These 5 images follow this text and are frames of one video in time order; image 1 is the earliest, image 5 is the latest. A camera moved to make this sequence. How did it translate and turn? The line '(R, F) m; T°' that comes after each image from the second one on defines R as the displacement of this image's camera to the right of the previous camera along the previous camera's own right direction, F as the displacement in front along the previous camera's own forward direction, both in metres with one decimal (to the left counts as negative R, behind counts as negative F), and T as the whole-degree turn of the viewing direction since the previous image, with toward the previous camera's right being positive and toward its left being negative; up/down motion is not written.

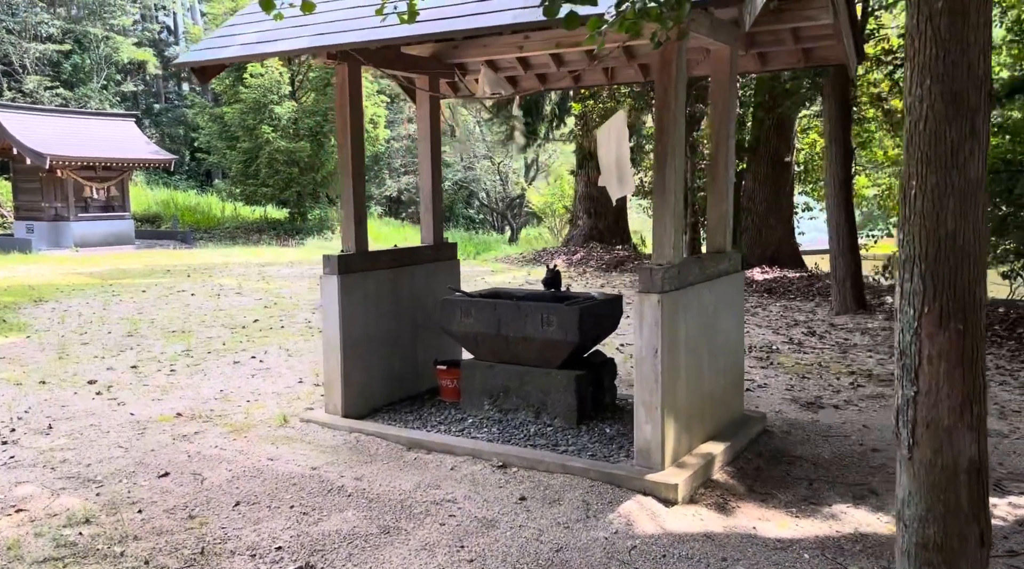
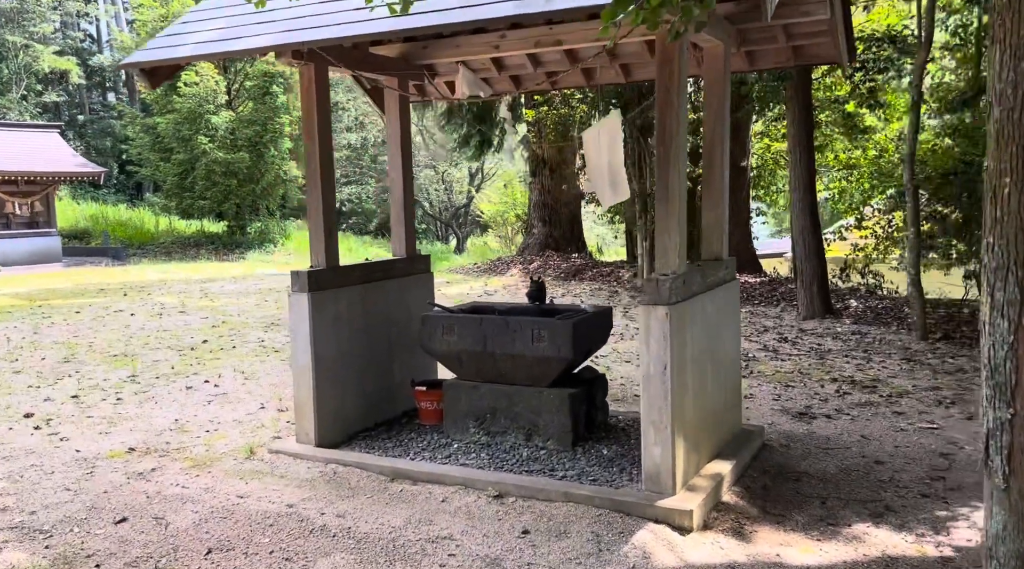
(-0.3, +0.4) m; +4°
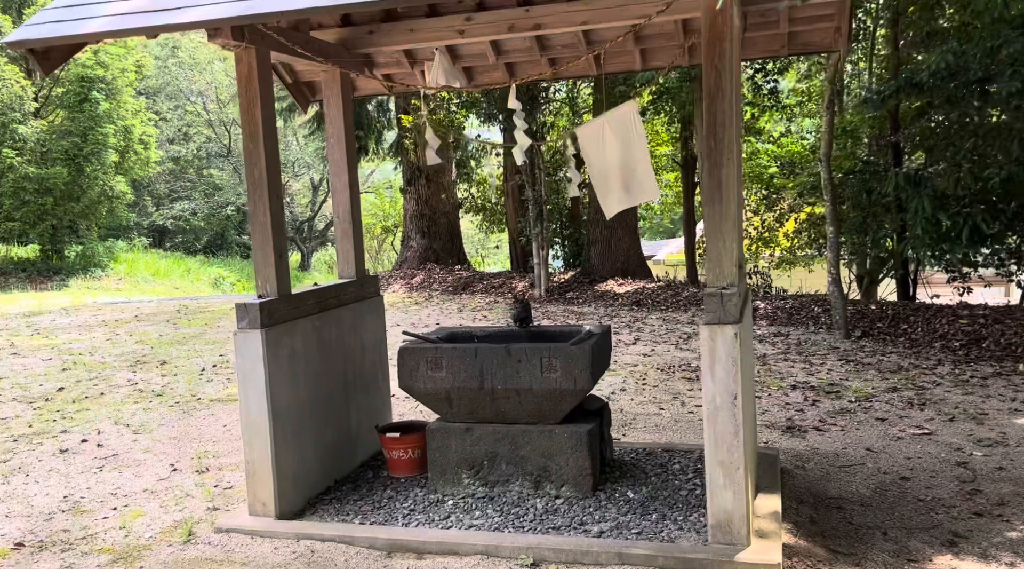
(-1.0, +1.0) m; +12°
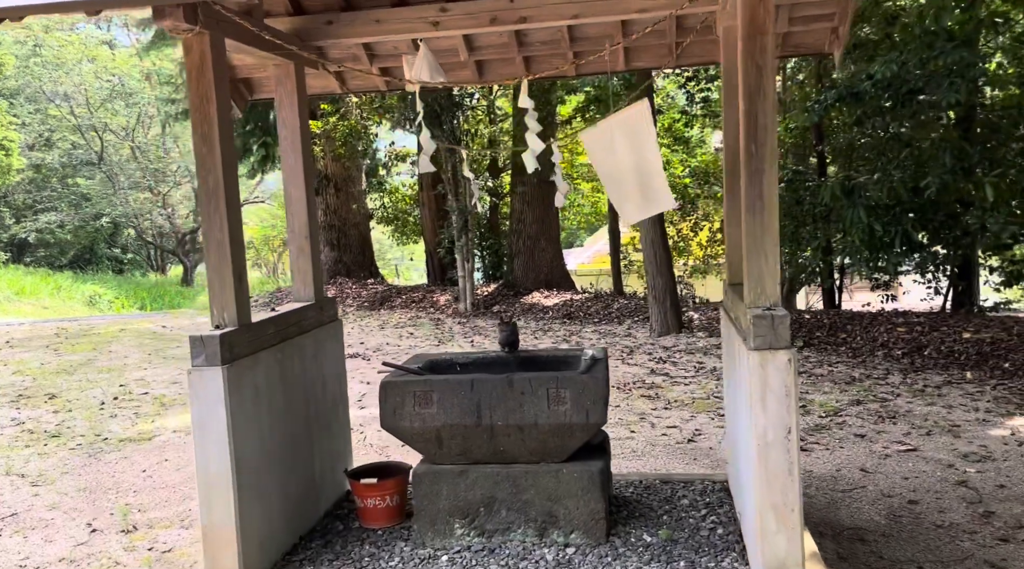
(-0.6, +0.6) m; +8°
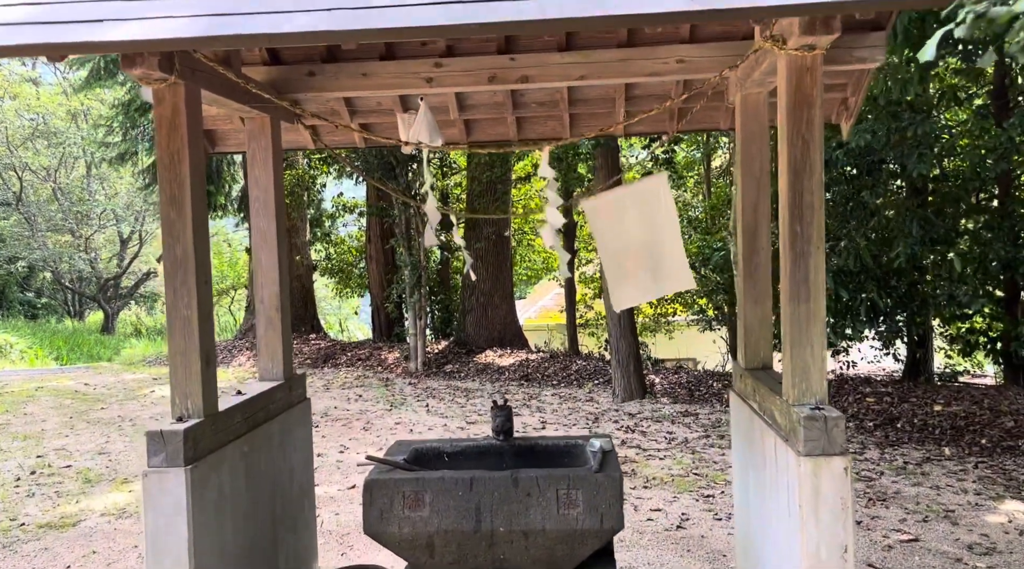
(-0.3, +0.5) m; +5°
